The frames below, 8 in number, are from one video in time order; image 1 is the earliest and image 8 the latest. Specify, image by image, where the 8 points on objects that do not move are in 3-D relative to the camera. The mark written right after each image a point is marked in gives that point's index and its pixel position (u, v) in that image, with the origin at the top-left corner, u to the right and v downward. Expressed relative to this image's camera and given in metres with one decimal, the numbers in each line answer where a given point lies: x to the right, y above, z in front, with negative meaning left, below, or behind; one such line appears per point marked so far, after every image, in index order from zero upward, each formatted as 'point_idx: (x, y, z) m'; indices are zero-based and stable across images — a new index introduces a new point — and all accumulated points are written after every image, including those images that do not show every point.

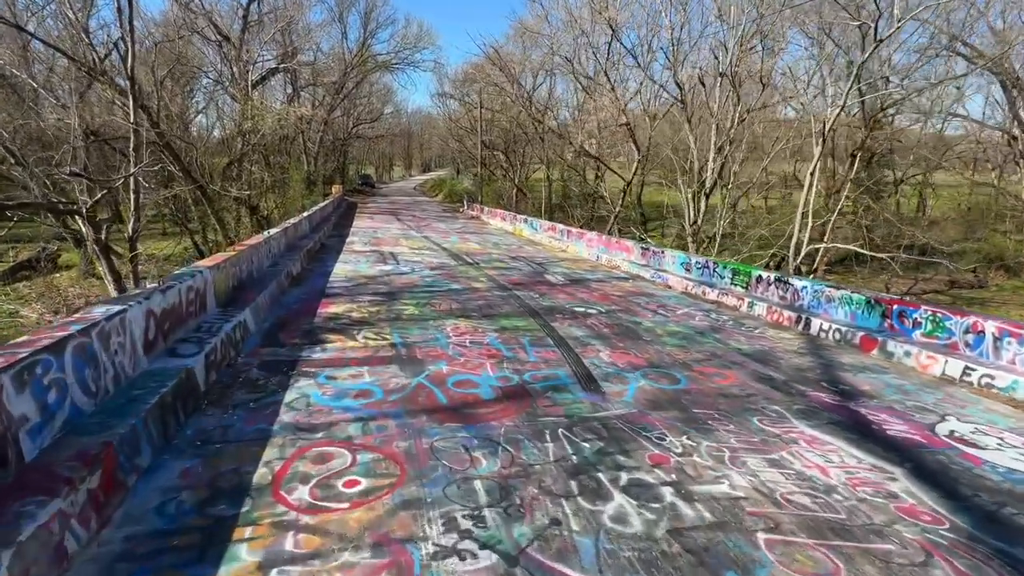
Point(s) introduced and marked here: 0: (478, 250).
0: (-1.2, +1.3, +16.9) m
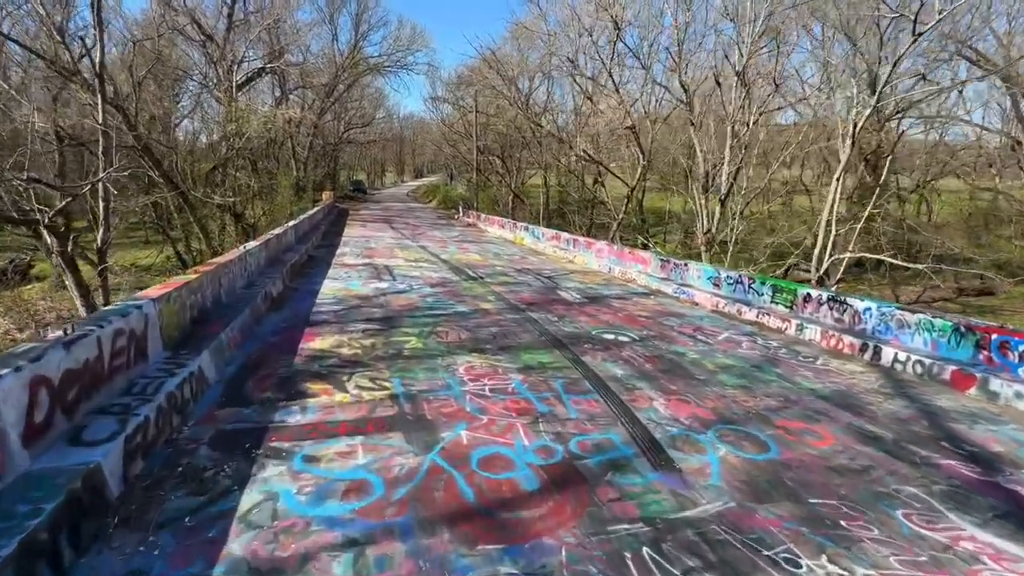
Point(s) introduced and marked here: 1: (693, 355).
0: (-1.0, +0.8, +15.6) m
1: (+2.5, -0.9, +6.9) m
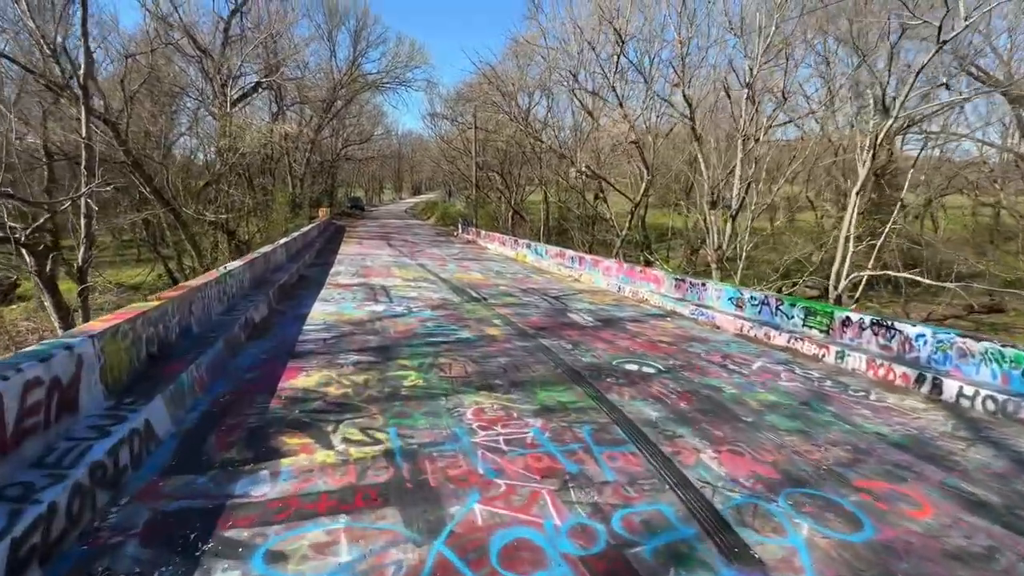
0: (-0.9, +0.2, +14.8) m
1: (+2.7, -1.2, +6.1) m
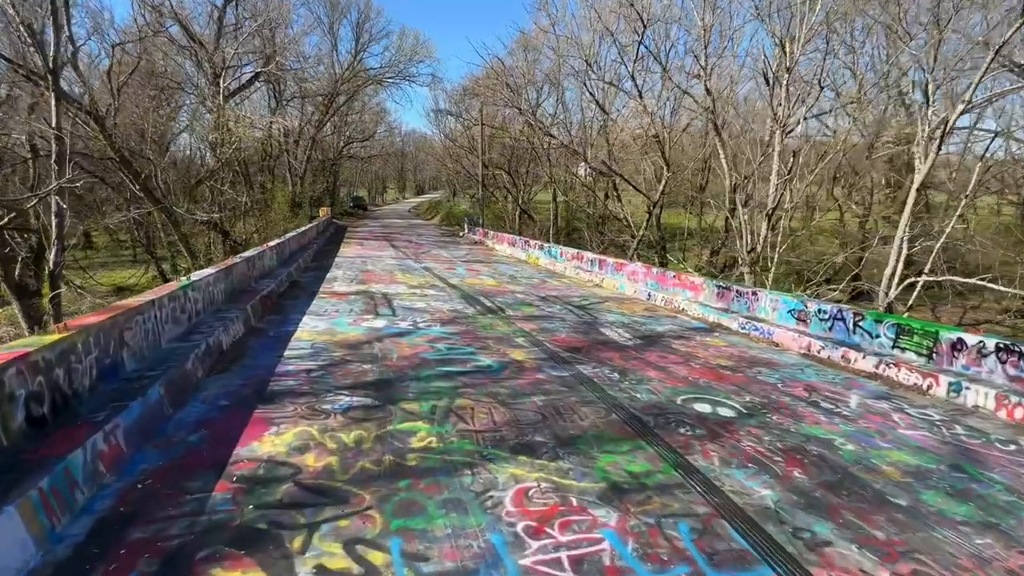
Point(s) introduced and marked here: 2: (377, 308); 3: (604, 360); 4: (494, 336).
0: (-0.5, 0.0, +13.3) m
1: (+3.1, -1.4, +4.6) m
2: (-2.5, -0.4, +9.3) m
3: (+1.3, -1.0, +6.9) m
4: (-0.3, -0.8, +7.7) m
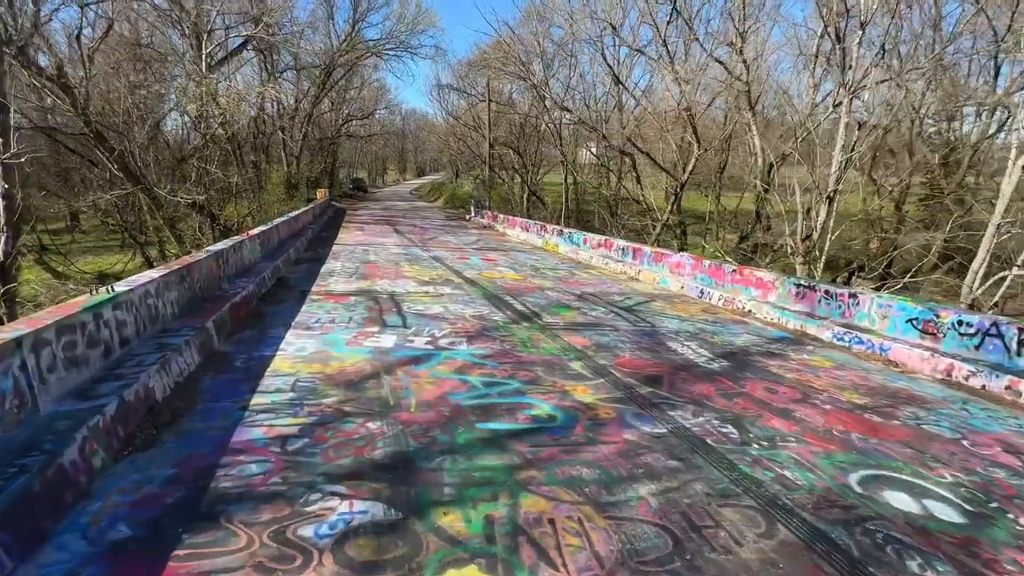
0: (+0.2, +0.2, +11.4) m
1: (+3.7, -1.6, +2.7) m
2: (-1.9, -0.4, +7.4) m
3: (+1.9, -1.1, +5.0) m
4: (+0.3, -0.8, +5.8) m
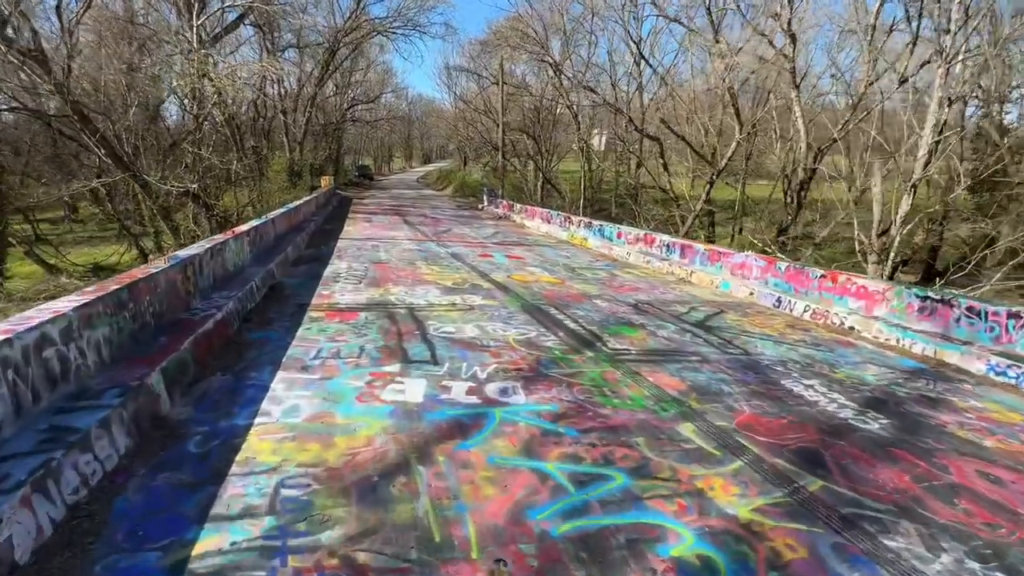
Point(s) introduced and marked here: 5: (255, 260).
0: (+0.9, 0.0, +9.6) m
1: (+4.3, -2.0, +0.9) m
2: (-1.2, -0.6, +5.7) m
3: (+2.5, -1.4, +3.2) m
4: (+1.0, -1.1, +4.0) m
5: (-4.4, +0.5, +8.5) m
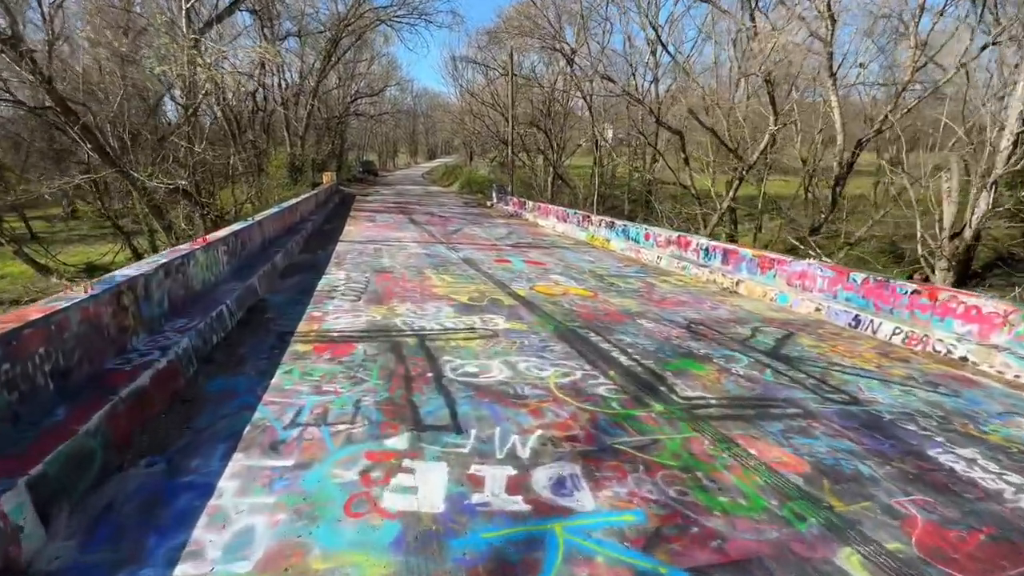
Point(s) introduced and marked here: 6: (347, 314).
0: (+1.3, -0.2, +8.2) m
1: (+4.7, -2.3, -0.5) m
2: (-0.8, -0.9, +4.3) m
3: (+2.9, -1.7, +1.8) m
4: (+1.4, -1.4, +2.6) m
5: (-4.0, +0.2, +7.1) m
6: (-2.2, -0.3, +6.5) m
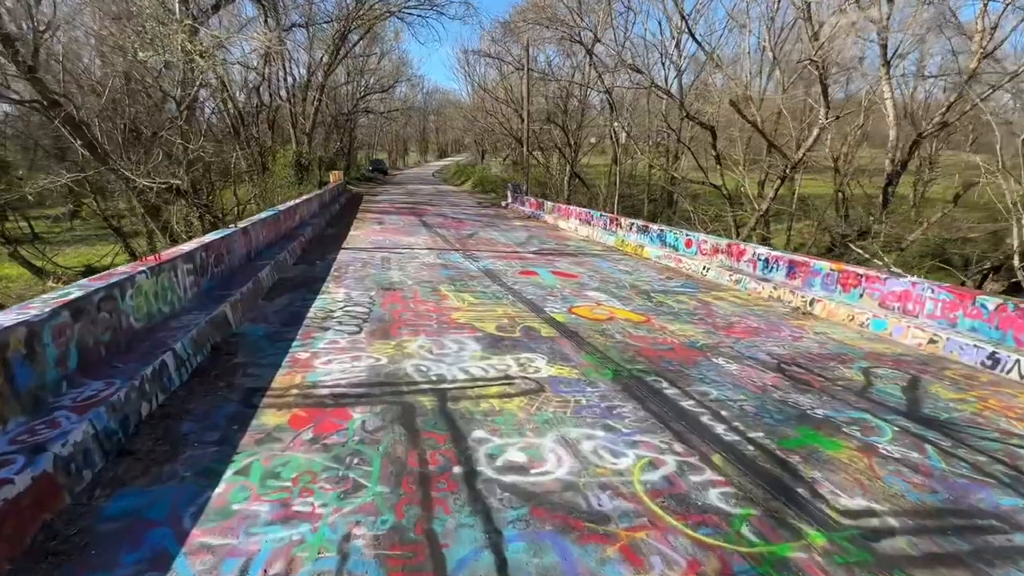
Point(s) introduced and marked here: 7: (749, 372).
0: (+1.8, -0.5, +6.6) m
1: (+5.0, -2.7, -2.2) m
2: (-0.4, -1.2, +2.7) m
3: (+3.3, -2.0, +0.1) m
4: (+1.8, -1.7, +1.0) m
5: (-3.5, -0.1, +5.6) m
6: (-1.7, -0.7, +4.9) m
7: (+2.6, -0.9, +5.3) m
